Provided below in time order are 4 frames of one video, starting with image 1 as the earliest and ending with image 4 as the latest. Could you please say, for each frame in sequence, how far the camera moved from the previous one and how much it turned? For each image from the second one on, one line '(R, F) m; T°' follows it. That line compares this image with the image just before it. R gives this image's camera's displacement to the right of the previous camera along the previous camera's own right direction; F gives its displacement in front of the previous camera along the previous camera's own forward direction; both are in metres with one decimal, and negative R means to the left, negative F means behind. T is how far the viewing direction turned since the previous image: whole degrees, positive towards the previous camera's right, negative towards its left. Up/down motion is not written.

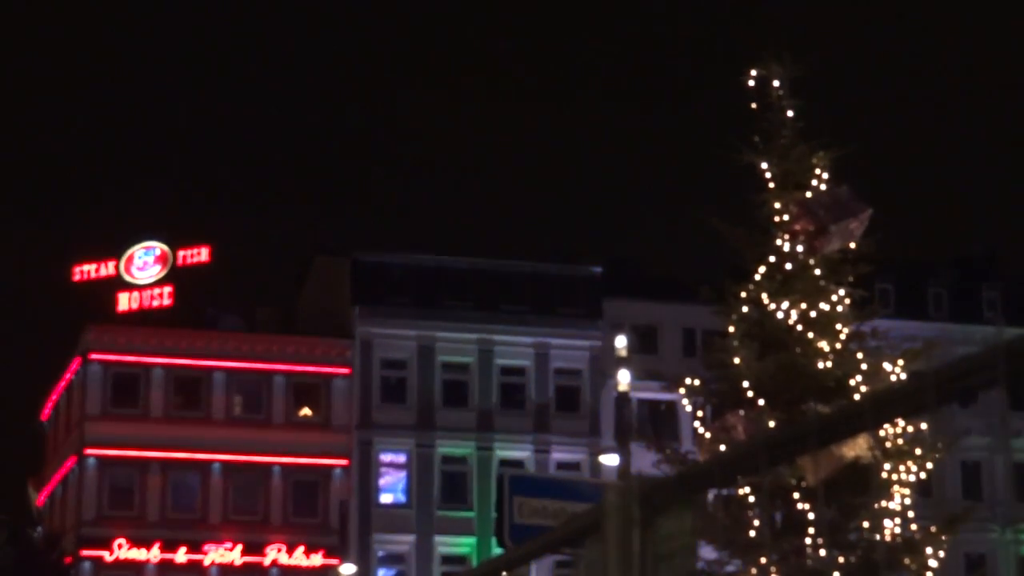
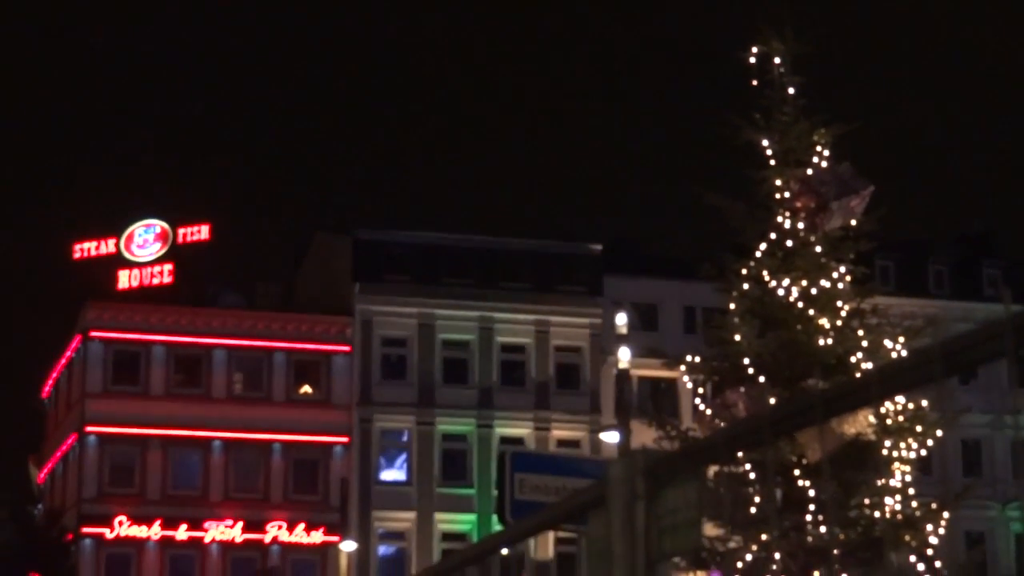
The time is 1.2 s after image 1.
(0.0, 0.0) m; 0°
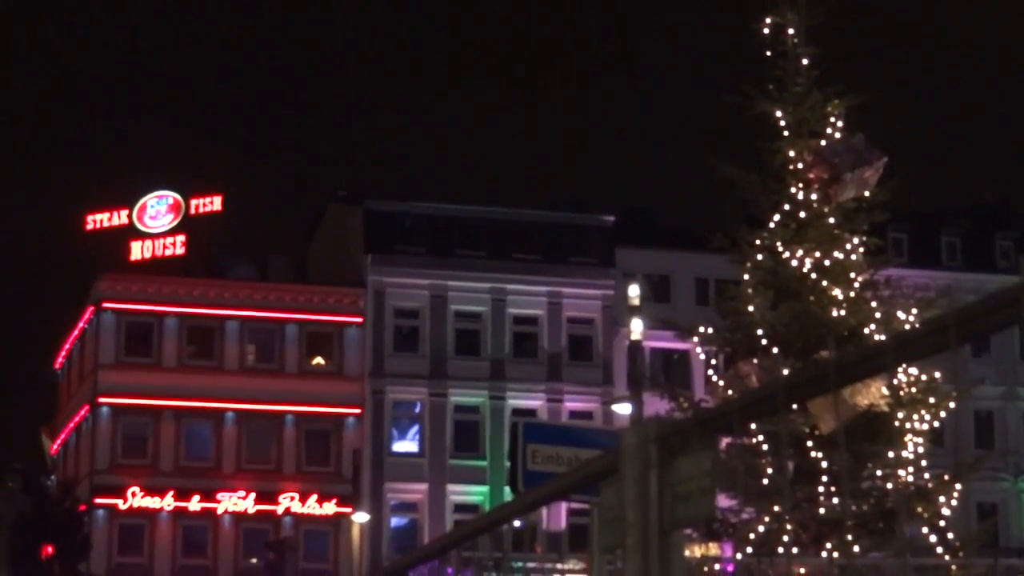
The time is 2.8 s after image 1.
(-0.1, 0.0) m; 0°
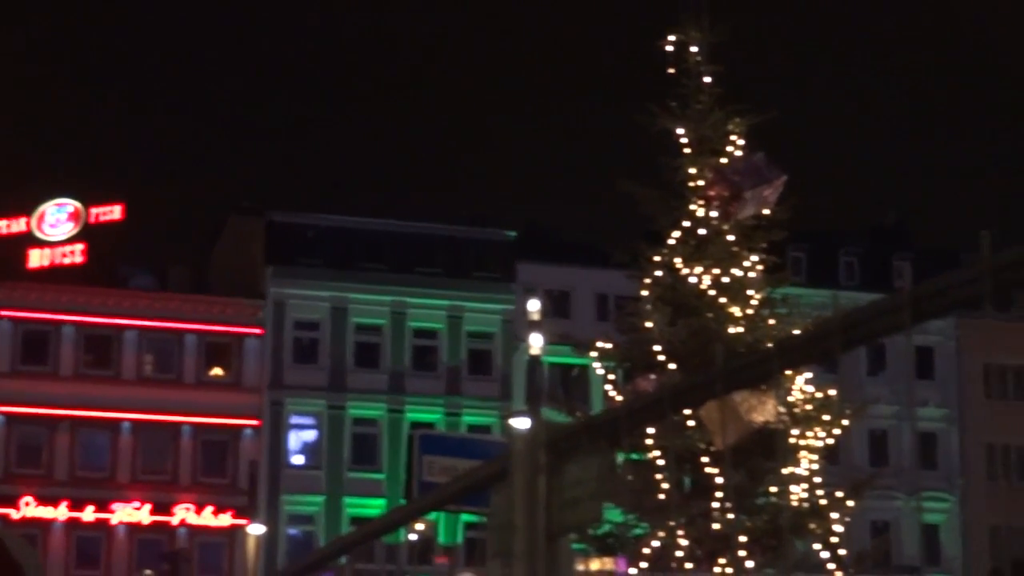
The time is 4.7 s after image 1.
(+0.4, -0.1) m; +3°
